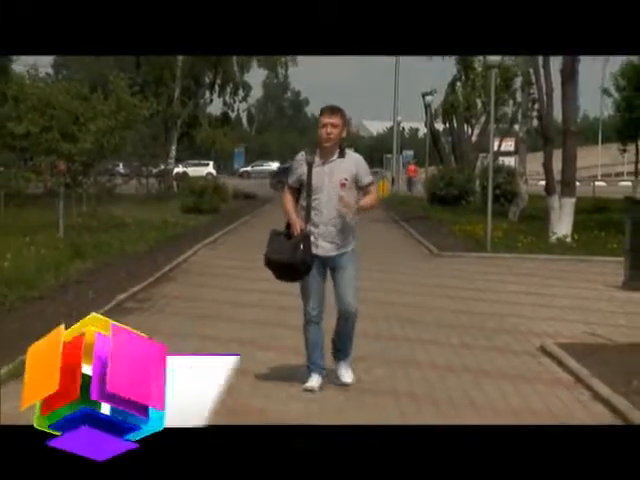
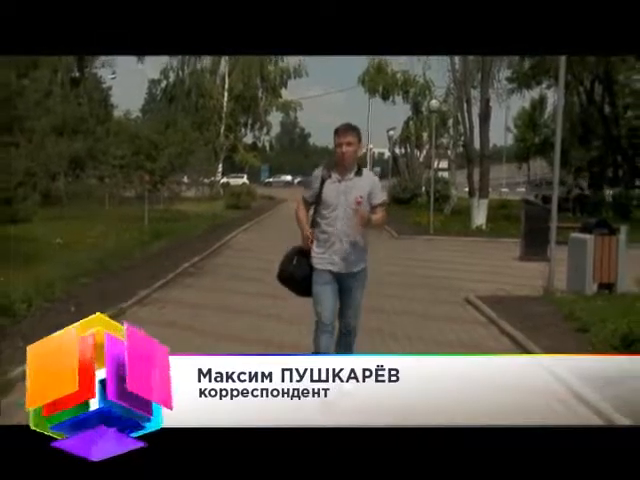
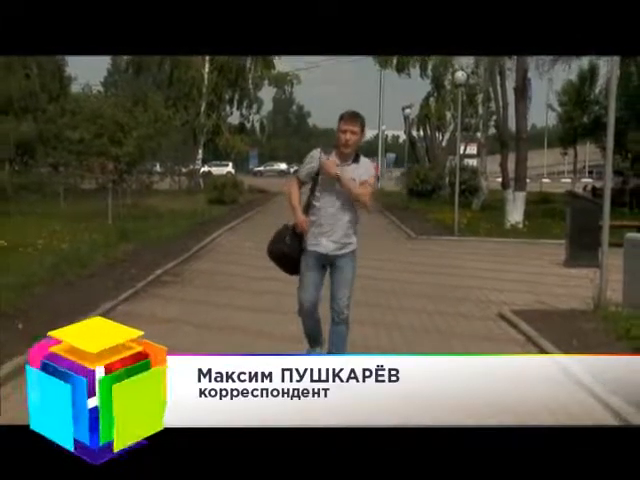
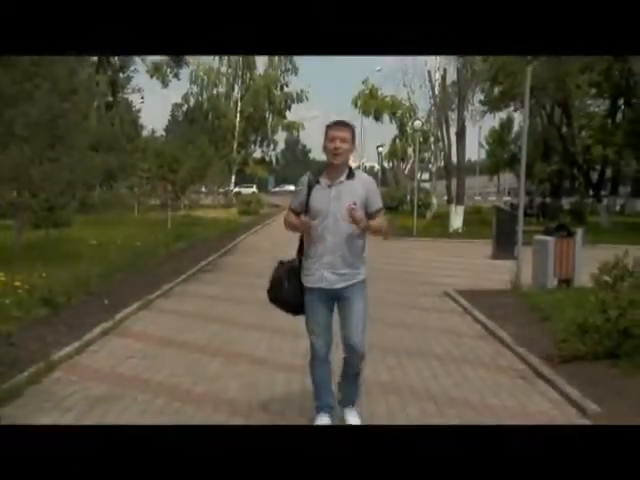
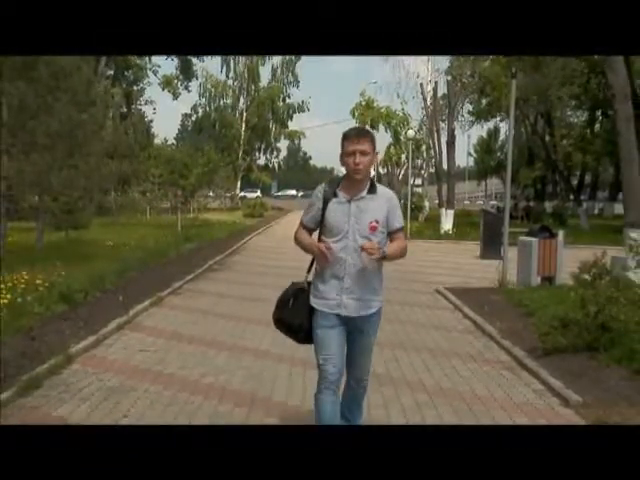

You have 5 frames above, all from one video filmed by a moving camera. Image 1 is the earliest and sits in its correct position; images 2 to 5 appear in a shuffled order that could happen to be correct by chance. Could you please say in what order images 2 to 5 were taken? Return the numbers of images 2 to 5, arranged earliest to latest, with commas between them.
3, 2, 4, 5
